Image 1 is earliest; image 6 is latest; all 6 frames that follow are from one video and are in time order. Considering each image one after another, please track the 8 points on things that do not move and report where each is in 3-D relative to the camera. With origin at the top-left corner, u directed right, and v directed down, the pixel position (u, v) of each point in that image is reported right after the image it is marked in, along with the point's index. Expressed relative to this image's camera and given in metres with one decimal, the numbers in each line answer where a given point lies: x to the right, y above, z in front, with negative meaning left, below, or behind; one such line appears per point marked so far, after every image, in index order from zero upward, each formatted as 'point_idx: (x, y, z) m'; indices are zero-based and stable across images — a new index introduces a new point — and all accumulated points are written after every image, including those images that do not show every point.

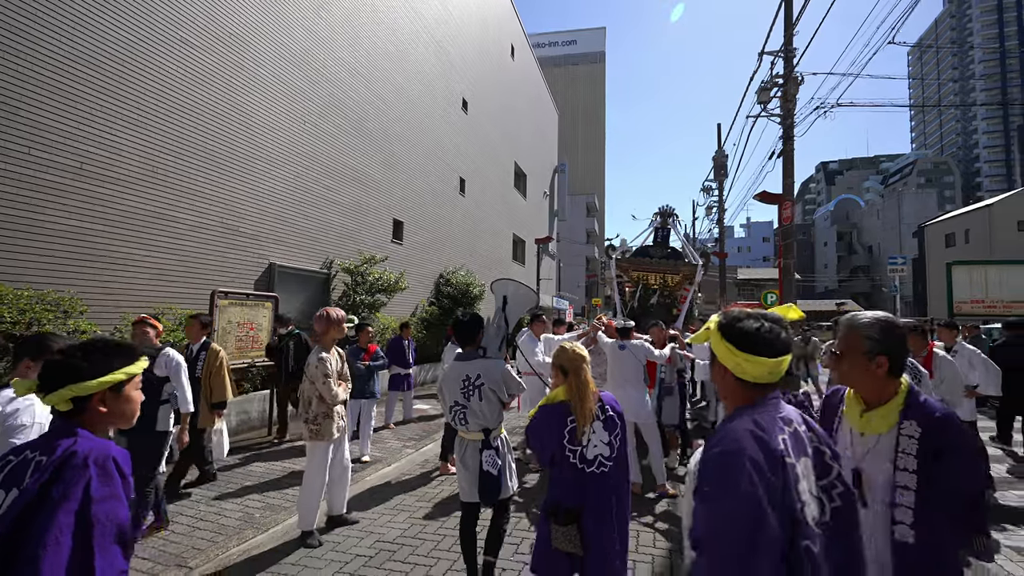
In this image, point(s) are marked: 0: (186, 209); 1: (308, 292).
0: (-4.9, +1.2, +7.9) m
1: (-4.0, -0.1, +10.5) m
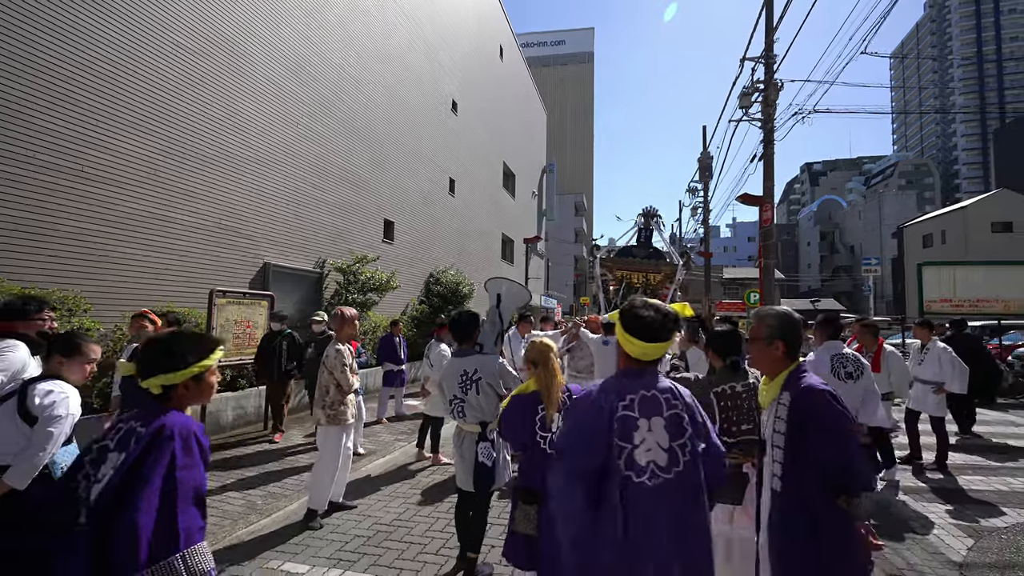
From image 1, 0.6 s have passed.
0: (-5.0, +1.2, +8.1) m
1: (-4.2, -0.1, +10.6) m
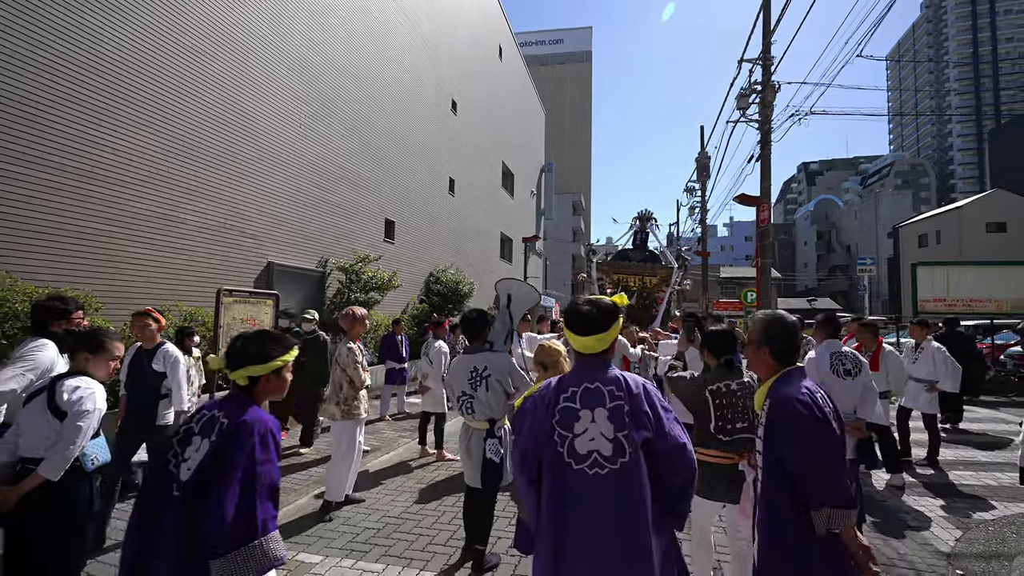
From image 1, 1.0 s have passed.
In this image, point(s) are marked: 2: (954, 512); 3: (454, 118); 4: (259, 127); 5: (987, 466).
0: (-5.0, +1.2, +8.2) m
1: (-4.2, 0.0, +10.7) m
2: (+3.5, -1.8, +4.2) m
3: (-2.0, +5.8, +17.9) m
4: (-4.6, +2.9, +9.6) m
5: (+5.1, -1.9, +5.6) m
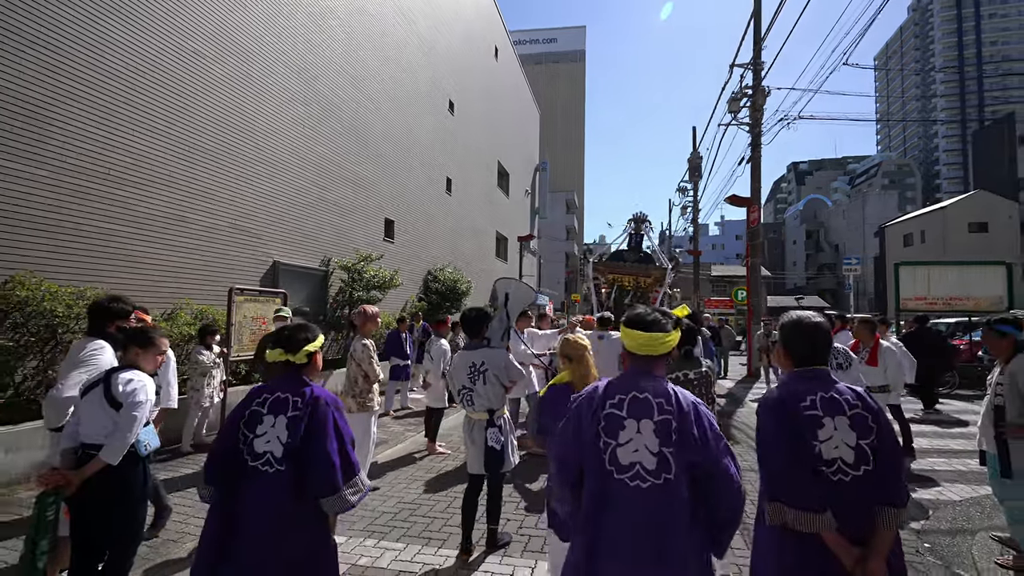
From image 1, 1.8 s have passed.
0: (-5.0, +1.3, +8.4) m
1: (-4.3, 0.0, +11.0) m
2: (+3.6, -1.8, +4.6) m
3: (-2.1, +5.8, +18.2) m
4: (-4.6, +3.0, +9.8) m
5: (+5.1, -1.9, +6.0) m
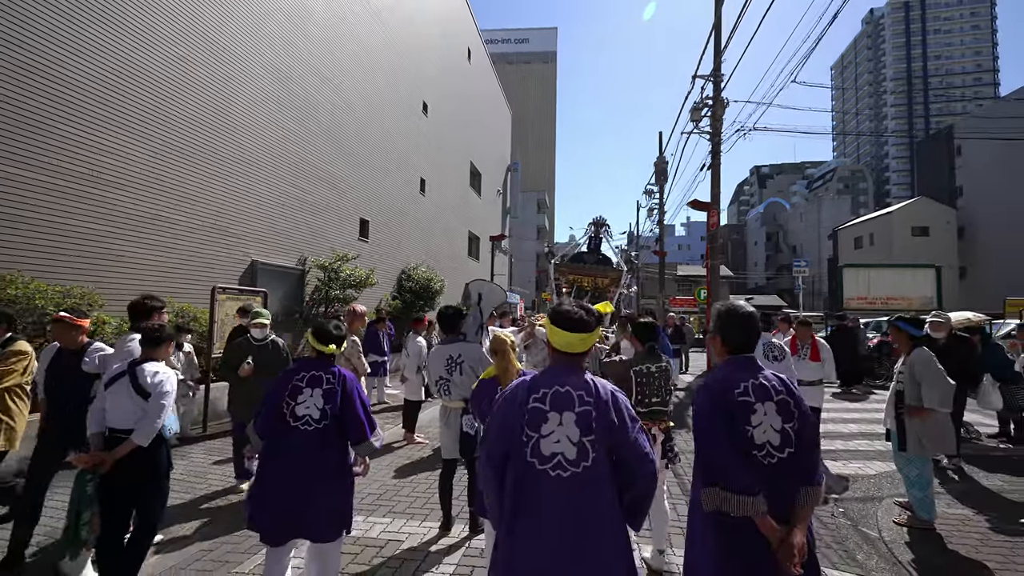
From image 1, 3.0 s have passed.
0: (-5.5, +1.3, +8.5) m
1: (-4.9, 0.0, +11.2) m
2: (+3.3, -1.8, +5.2) m
3: (-3.1, +5.9, +18.4) m
4: (-5.1, +3.0, +10.0) m
5: (+4.8, -1.9, +6.7) m
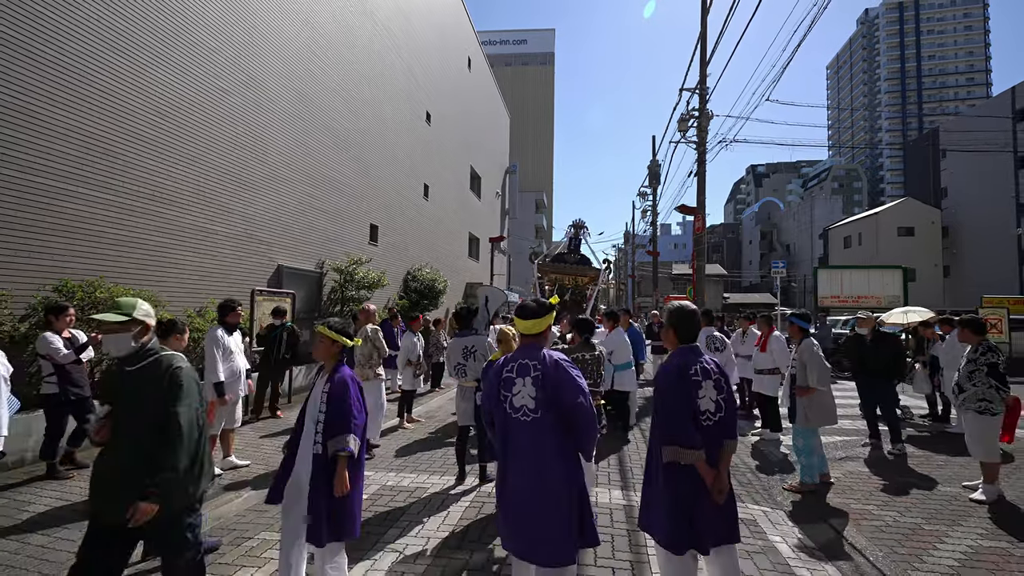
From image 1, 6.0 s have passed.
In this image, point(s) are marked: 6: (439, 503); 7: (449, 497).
0: (-5.5, +1.2, +9.5) m
1: (-4.9, 0.0, +12.2) m
2: (+3.3, -1.8, +6.3) m
3: (-3.1, +5.9, +19.4) m
4: (-5.2, +3.0, +11.0) m
5: (+4.8, -1.9, +7.7) m
6: (-0.6, -1.7, +4.2) m
7: (-0.5, -1.8, +4.4) m
